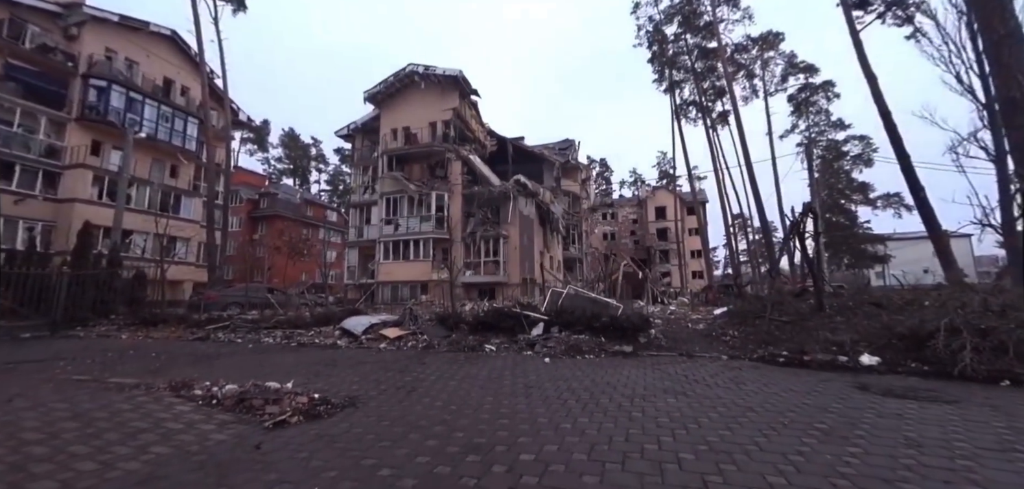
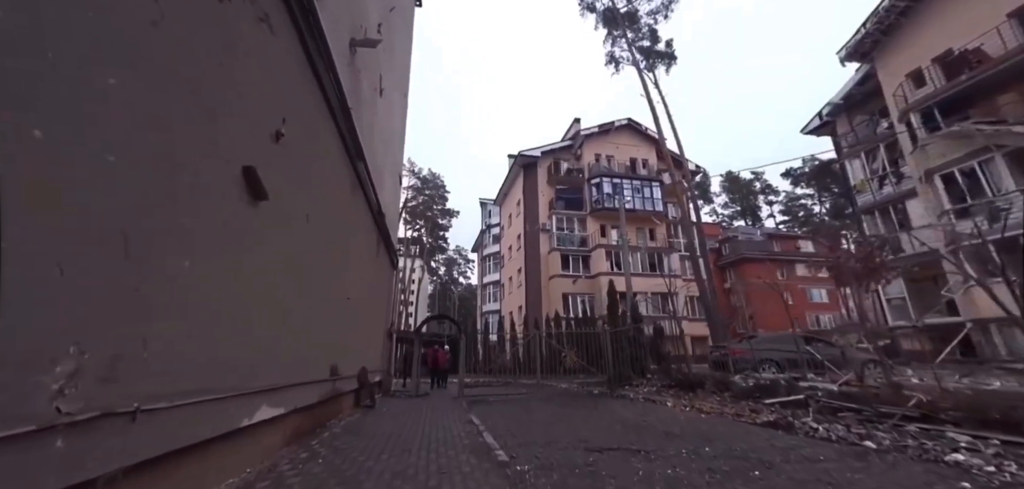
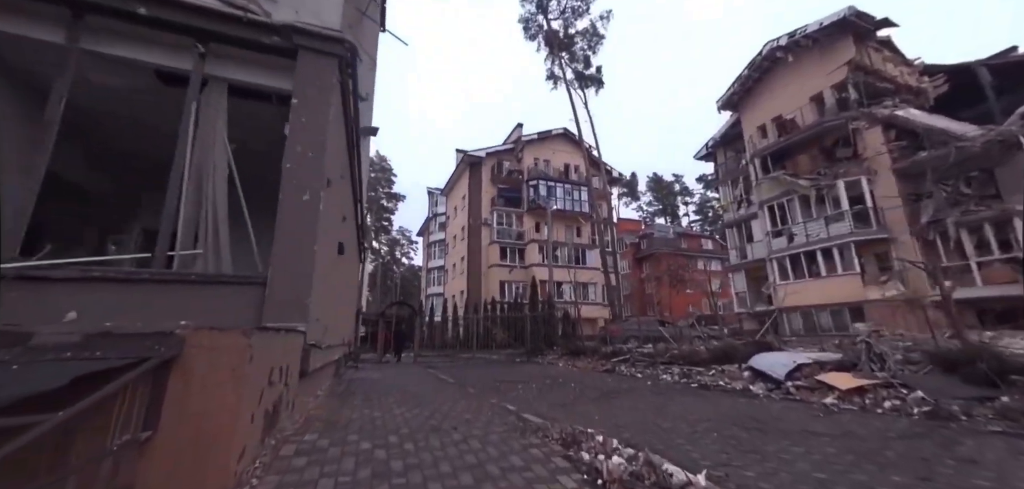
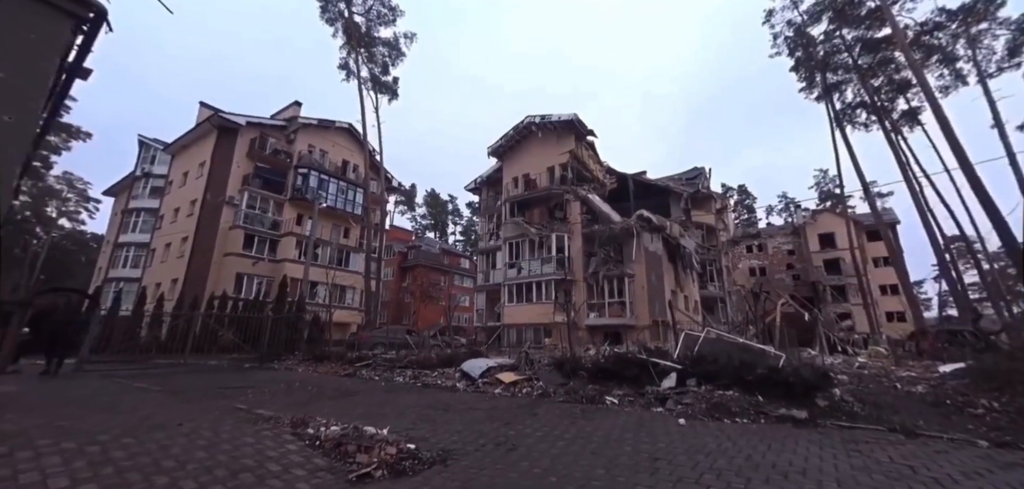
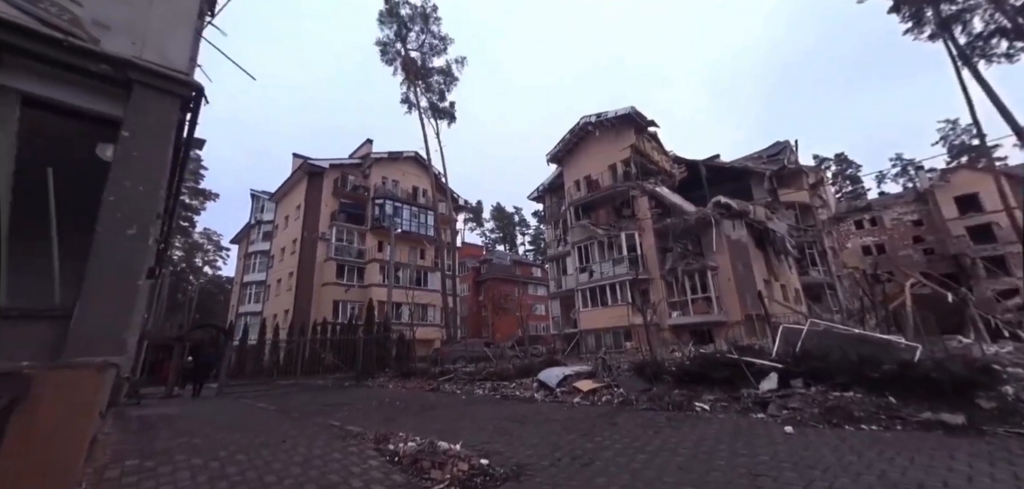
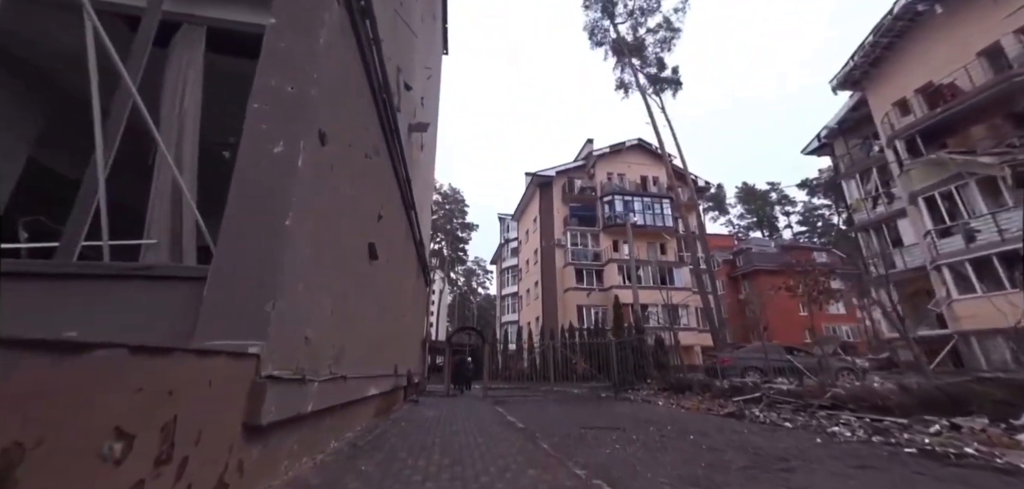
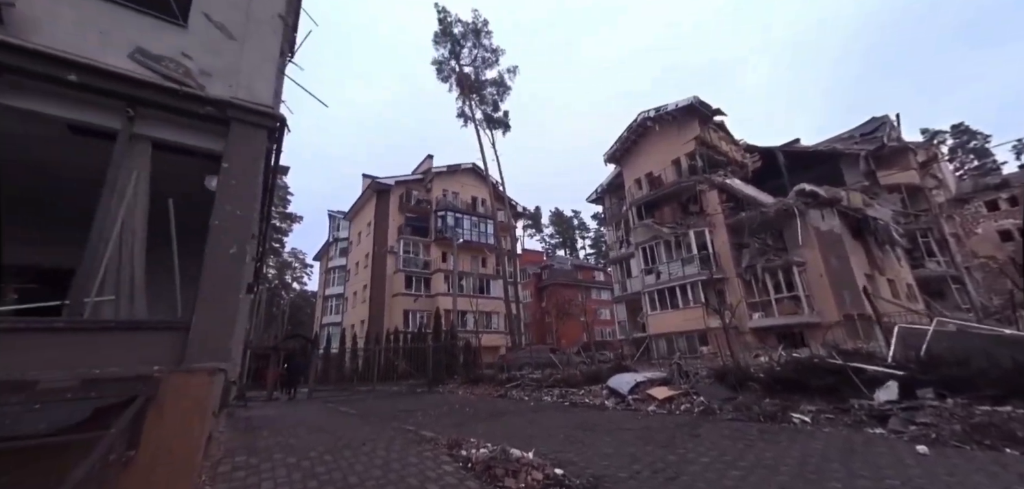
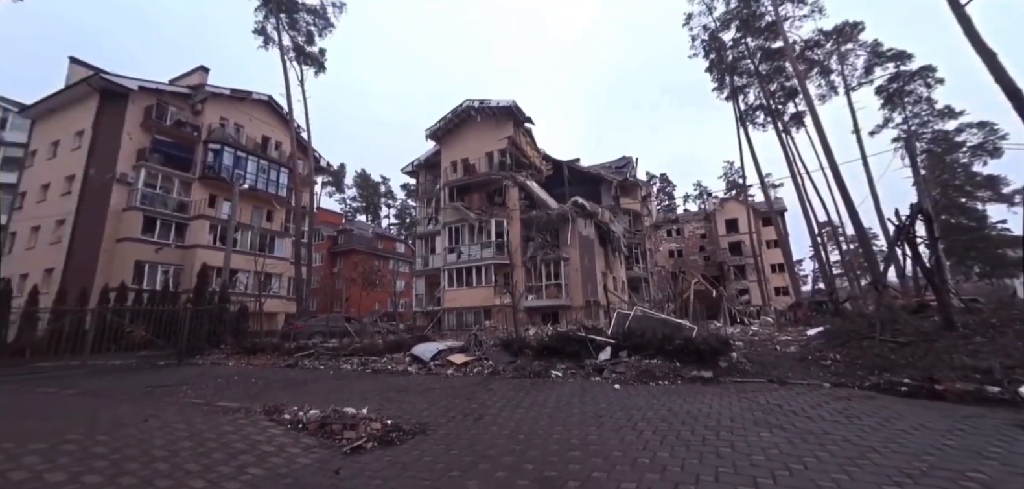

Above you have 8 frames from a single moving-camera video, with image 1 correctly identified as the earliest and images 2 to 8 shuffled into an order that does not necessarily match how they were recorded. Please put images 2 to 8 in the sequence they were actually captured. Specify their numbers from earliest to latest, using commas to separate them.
8, 4, 5, 7, 3, 6, 2
